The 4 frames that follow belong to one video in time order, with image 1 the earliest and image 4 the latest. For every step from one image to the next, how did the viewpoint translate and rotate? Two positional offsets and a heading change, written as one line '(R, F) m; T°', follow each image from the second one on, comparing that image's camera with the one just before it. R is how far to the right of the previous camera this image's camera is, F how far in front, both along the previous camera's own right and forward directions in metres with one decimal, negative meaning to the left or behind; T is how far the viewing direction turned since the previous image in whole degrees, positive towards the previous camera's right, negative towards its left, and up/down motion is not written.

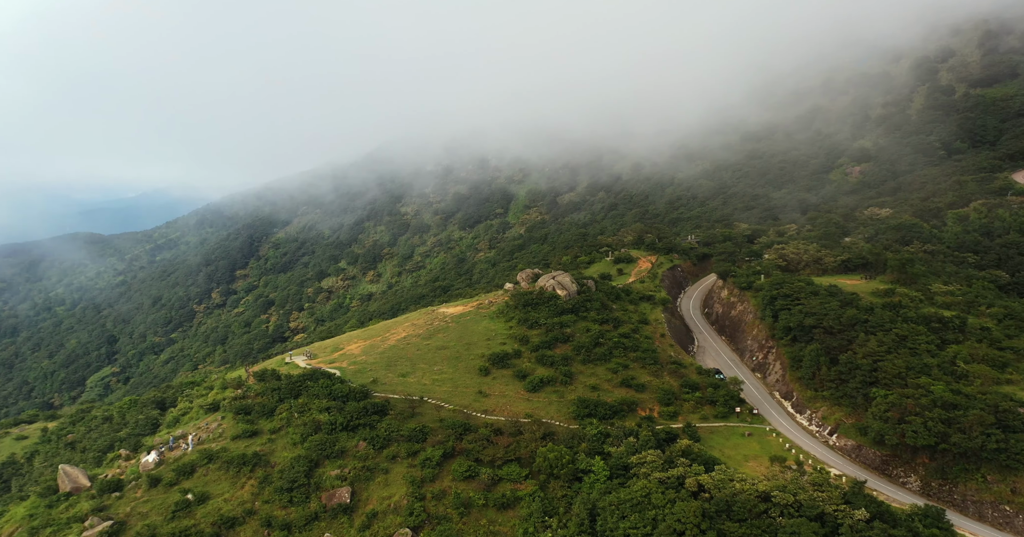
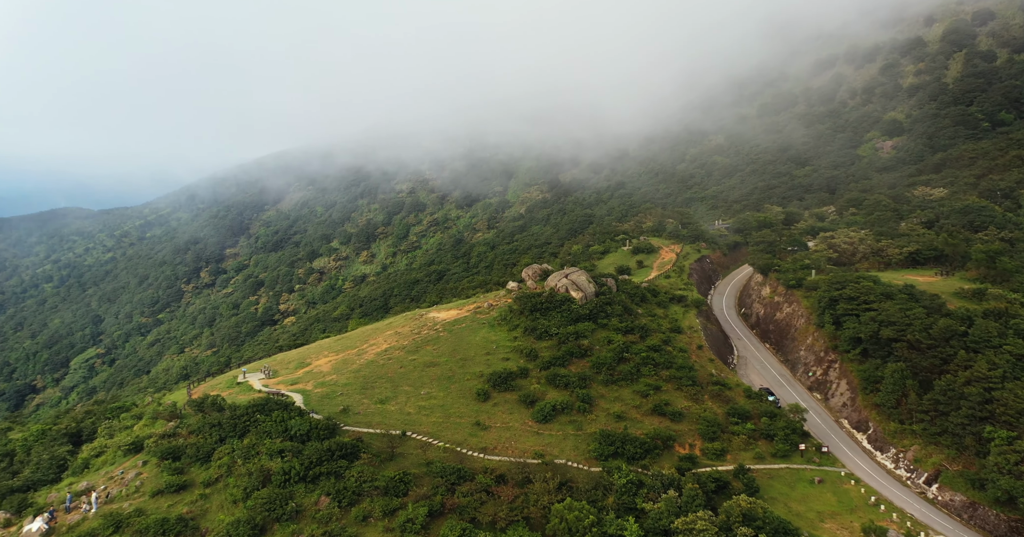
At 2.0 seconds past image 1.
(-0.5, +11.4) m; 0°
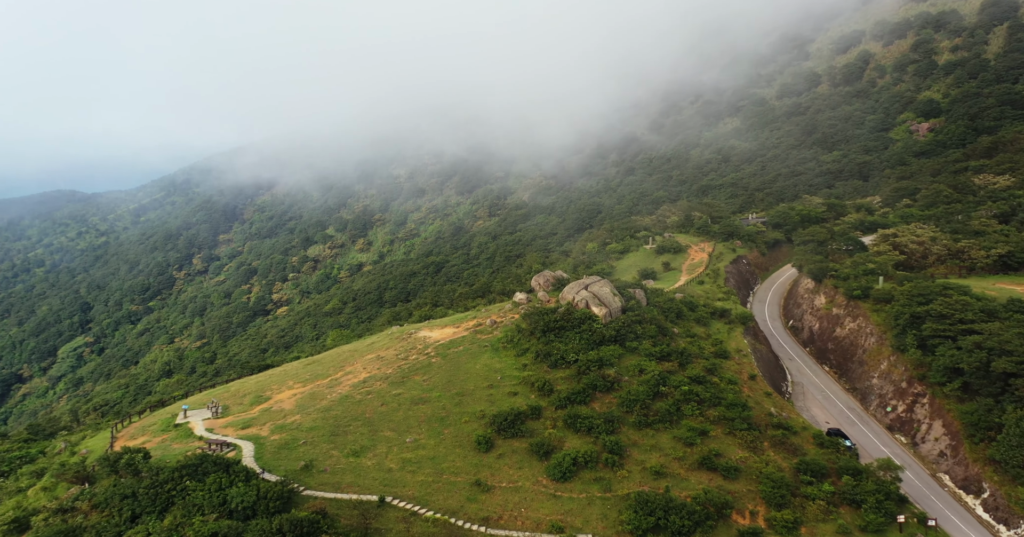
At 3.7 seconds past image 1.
(-0.5, +9.9) m; 0°
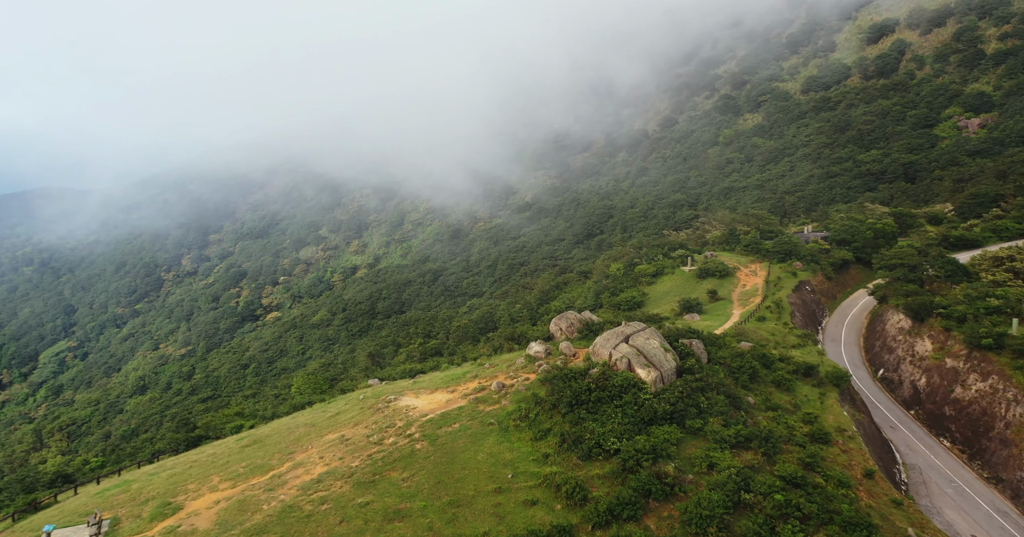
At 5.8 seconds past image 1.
(-0.8, +12.1) m; 0°
